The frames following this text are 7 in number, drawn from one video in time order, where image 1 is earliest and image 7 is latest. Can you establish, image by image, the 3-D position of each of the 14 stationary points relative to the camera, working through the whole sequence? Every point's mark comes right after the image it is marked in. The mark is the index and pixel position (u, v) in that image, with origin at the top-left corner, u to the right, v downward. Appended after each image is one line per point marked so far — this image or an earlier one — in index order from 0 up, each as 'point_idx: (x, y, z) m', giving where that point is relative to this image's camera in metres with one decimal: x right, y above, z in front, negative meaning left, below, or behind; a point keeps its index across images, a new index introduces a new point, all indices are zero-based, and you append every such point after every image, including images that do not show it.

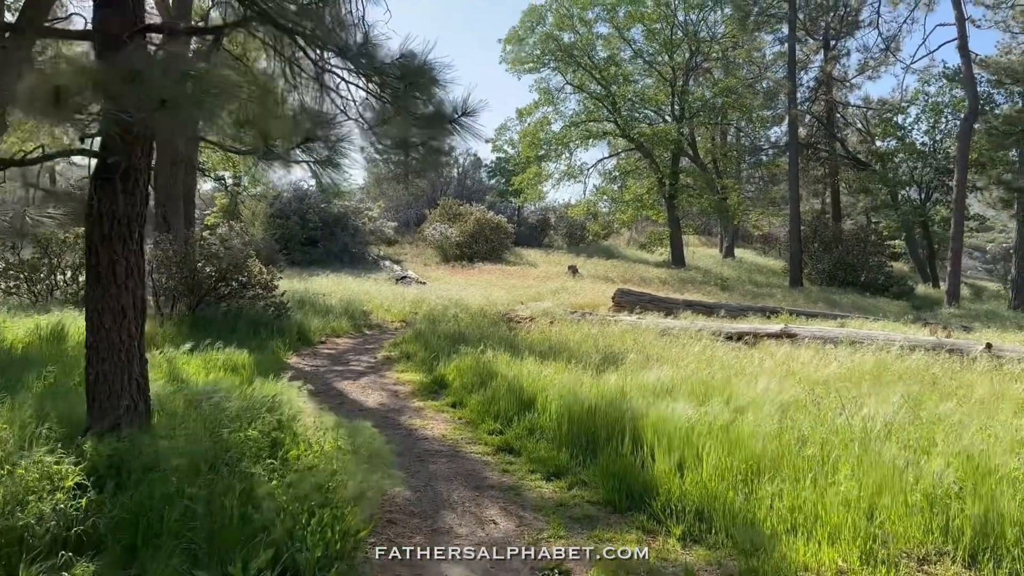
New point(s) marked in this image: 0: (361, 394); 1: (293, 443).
0: (-1.3, -0.9, +6.5) m
1: (-1.1, -0.8, +3.8) m
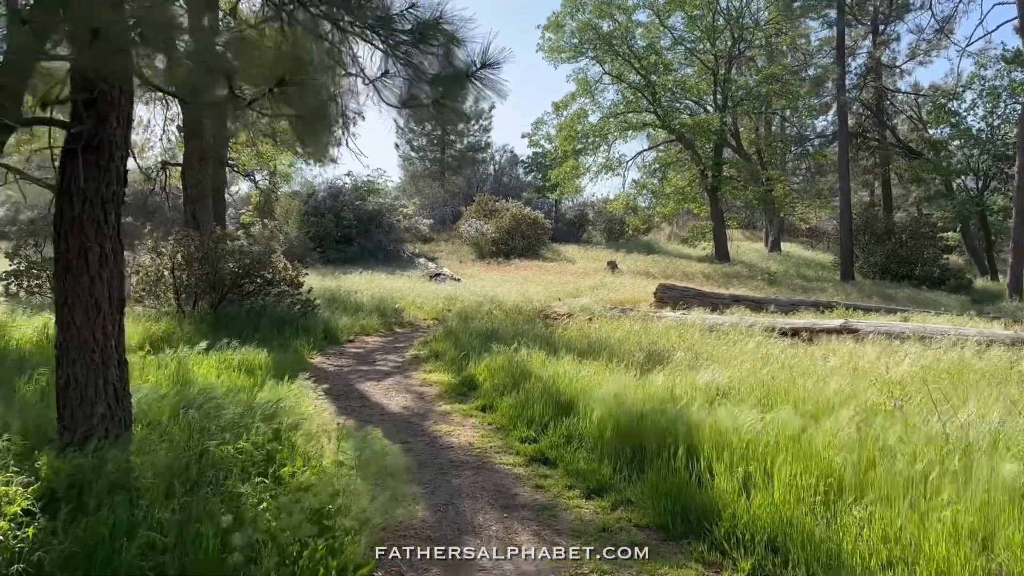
0: (-1.0, -0.8, +6.0) m
1: (-0.9, -0.7, +3.3) m
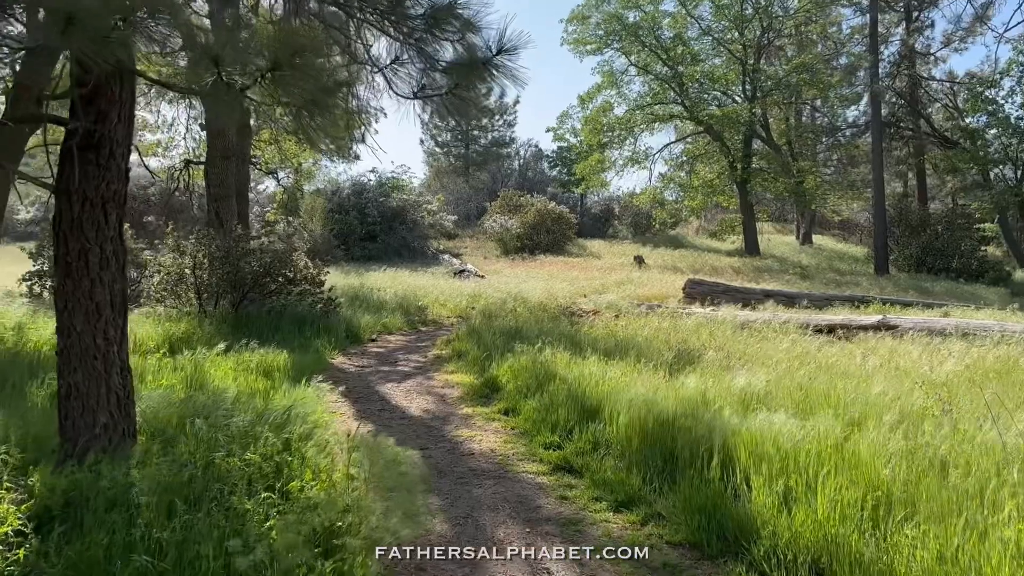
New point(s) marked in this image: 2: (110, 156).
0: (-0.8, -0.8, +5.8) m
1: (-0.8, -0.7, +3.1) m
2: (-1.6, +0.5, +3.1) m
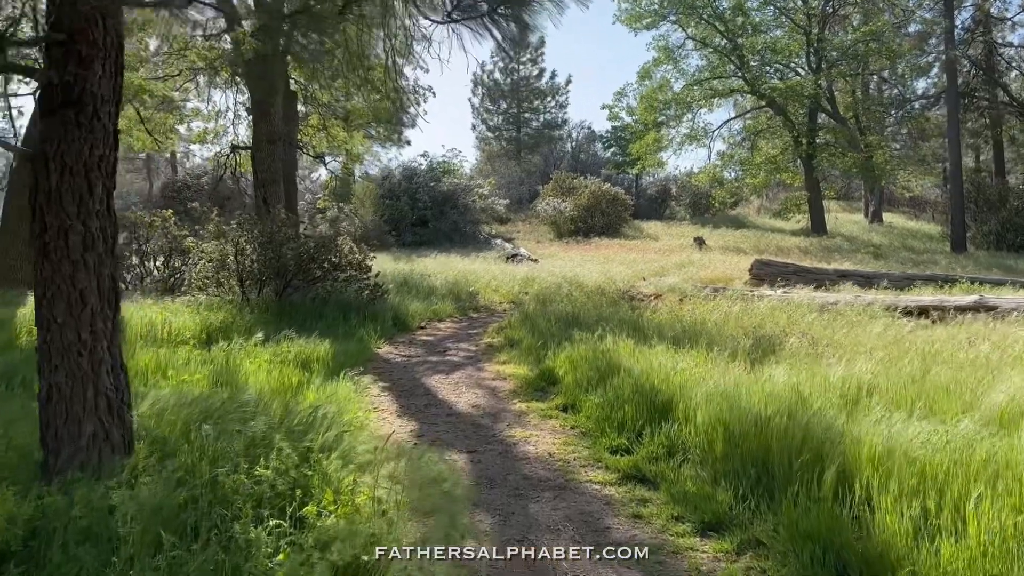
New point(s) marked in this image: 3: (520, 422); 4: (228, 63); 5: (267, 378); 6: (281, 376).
0: (-0.4, -0.7, +5.3) m
1: (-0.6, -0.7, +2.6) m
2: (-1.4, +0.6, +2.6) m
3: (0.0, -0.8, +4.5) m
4: (-4.4, +3.5, +12.1) m
5: (-1.4, -0.5, +4.6) m
6: (-1.4, -0.5, +4.7) m
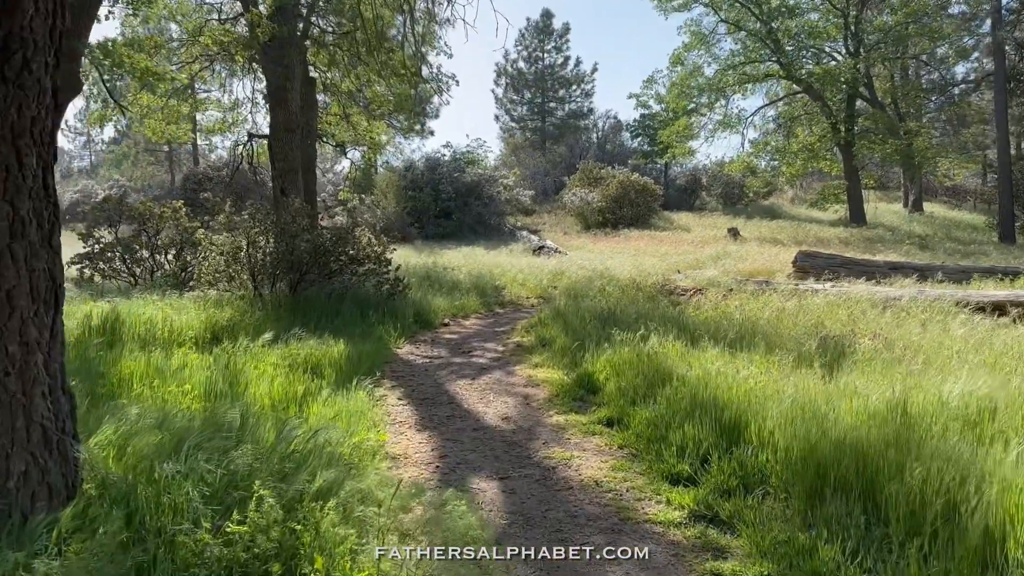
0: (-0.2, -0.7, +4.7) m
1: (-0.5, -0.7, +2.0) m
2: (-1.3, +0.6, +2.0) m
3: (+0.2, -0.8, +3.9) m
4: (-4.0, +3.6, +11.6) m
5: (-1.3, -0.5, +4.0) m
6: (-1.2, -0.5, +4.1) m
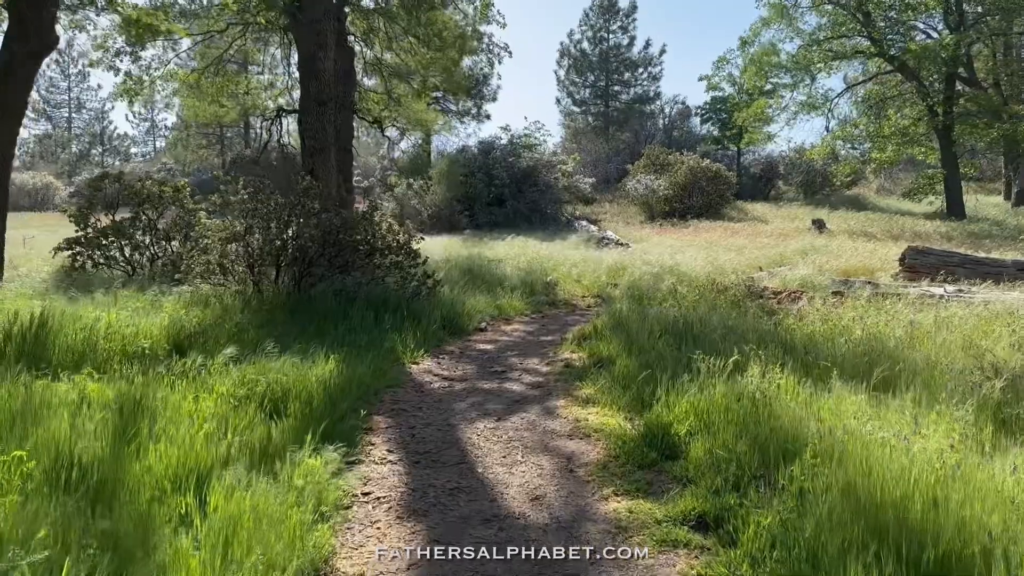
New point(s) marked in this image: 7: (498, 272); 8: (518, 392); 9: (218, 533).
0: (0.0, -0.7, +3.2) m
1: (-0.6, -0.7, +0.5) m
2: (-1.3, +0.5, +0.6) m
3: (+0.3, -0.8, +2.4) m
4: (-3.2, +3.7, +10.3) m
5: (-1.2, -0.5, +2.6) m
6: (-1.1, -0.5, +2.7) m
7: (-0.2, +0.2, +9.5) m
8: (0.0, -0.6, +4.5) m
9: (-0.8, -0.6, +2.1) m
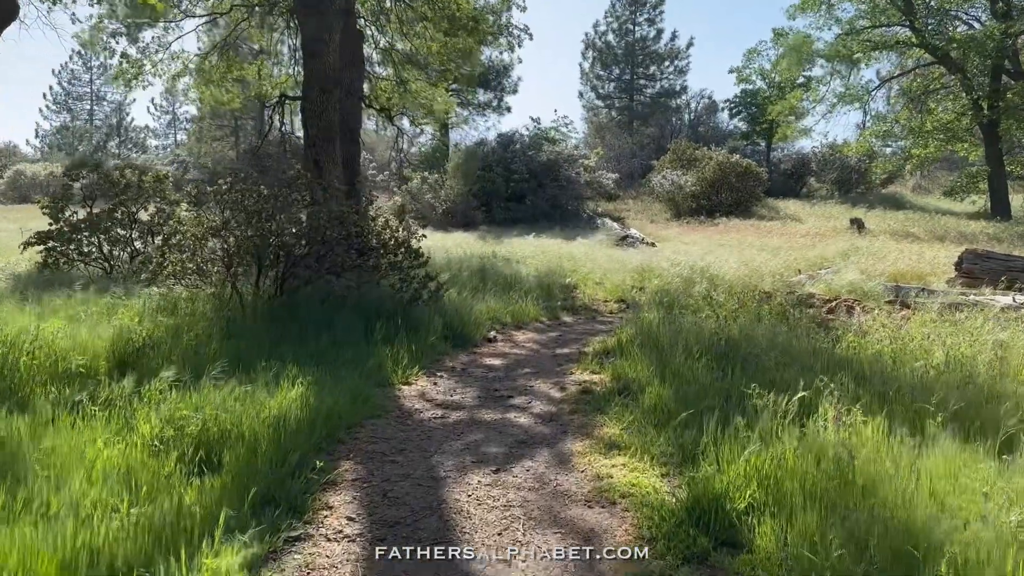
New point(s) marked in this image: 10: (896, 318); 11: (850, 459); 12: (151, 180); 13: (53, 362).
0: (-0.1, -0.8, +2.4) m
1: (-0.6, -0.8, -0.3) m
2: (-1.4, +0.5, -0.2) m
3: (+0.3, -0.9, +1.5) m
4: (-3.0, +3.7, +9.5) m
5: (-1.2, -0.6, +1.8) m
6: (-1.1, -0.6, +1.9) m
7: (0.0, +0.2, +8.7) m
8: (+0.1, -0.6, +3.7) m
9: (-0.8, -0.6, +1.3) m
10: (+2.7, -0.2, +5.6) m
11: (+1.0, -0.5, +2.5) m
12: (-3.4, +1.0, +7.5) m
13: (-2.2, -0.4, +3.7) m
